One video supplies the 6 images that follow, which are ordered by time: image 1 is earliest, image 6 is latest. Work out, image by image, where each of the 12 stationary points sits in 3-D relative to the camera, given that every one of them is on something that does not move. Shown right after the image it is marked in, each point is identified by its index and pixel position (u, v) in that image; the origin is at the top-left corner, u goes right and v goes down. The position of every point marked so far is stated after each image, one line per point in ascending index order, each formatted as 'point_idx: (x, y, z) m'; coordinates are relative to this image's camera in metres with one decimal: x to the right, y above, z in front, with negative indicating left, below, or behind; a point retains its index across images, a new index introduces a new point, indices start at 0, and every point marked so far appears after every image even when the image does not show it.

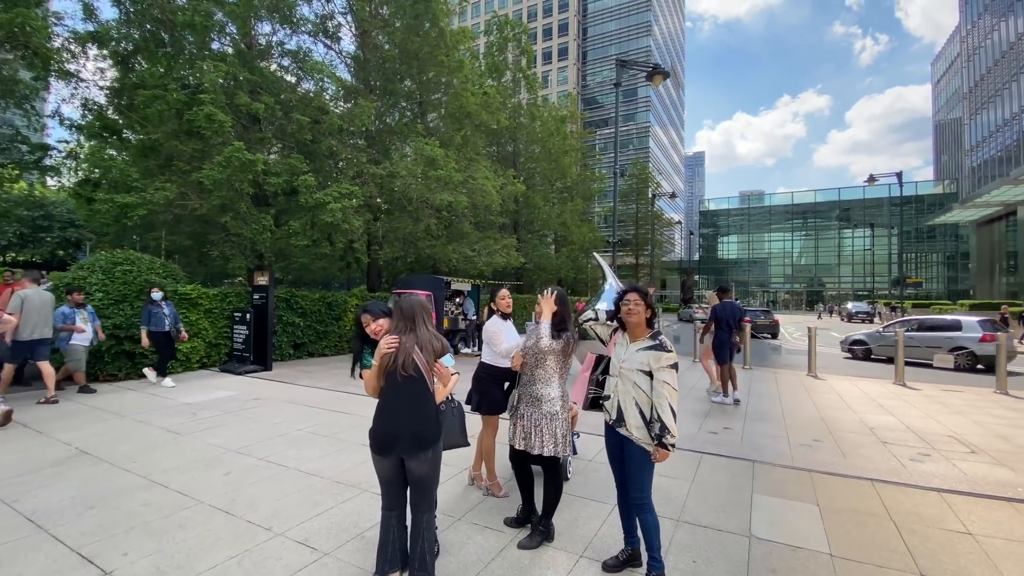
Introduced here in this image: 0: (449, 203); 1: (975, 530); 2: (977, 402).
0: (-2.0, +2.8, +15.5) m
1: (+4.0, -2.1, +4.0) m
2: (+9.4, -2.3, +9.5) m
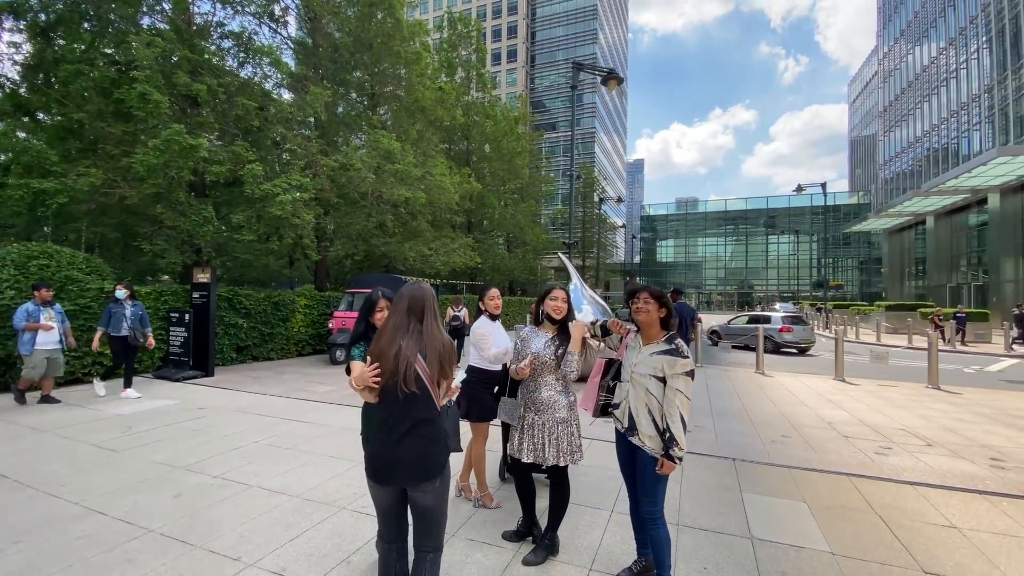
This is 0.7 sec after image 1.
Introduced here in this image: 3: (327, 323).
0: (-3.3, +2.8, +15.0) m
1: (+4.0, -2.1, +4.2) m
2: (+8.6, -2.3, +10.3) m
3: (-5.4, -1.0, +13.8) m
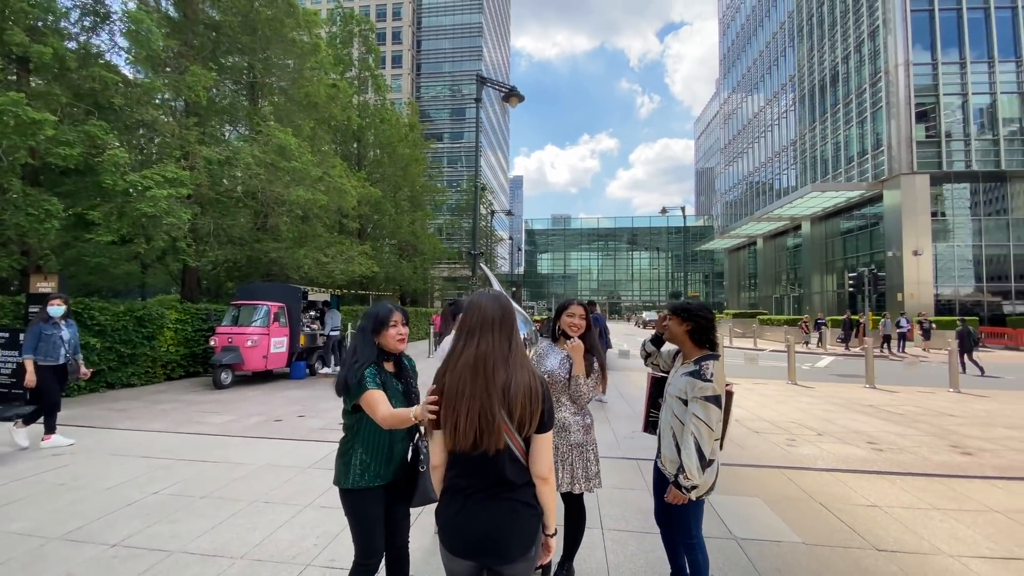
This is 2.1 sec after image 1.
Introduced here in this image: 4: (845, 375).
0: (-6.0, +2.5, +13.6) m
1: (+3.7, -2.2, +4.8) m
2: (+6.8, -2.6, +11.9) m
3: (-7.7, -1.3, +11.8) m
4: (+11.0, -2.9, +15.6) m
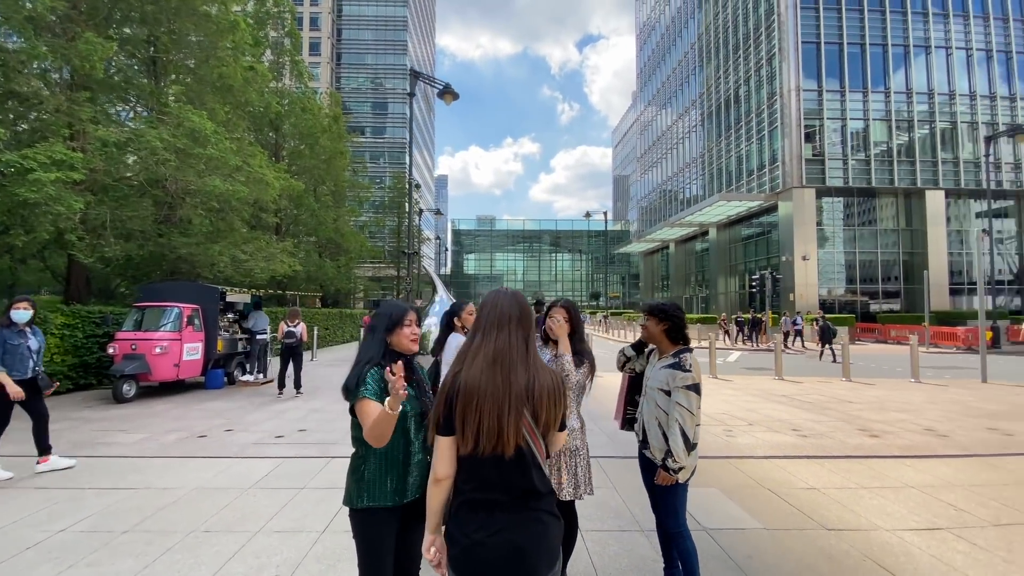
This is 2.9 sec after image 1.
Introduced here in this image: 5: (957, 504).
0: (-7.7, +2.5, +12.3) m
1: (+3.4, -2.2, +5.3) m
2: (+5.2, -2.6, +12.7) m
3: (-9.1, -1.3, +10.3) m
4: (+8.8, -2.9, +17.1) m
5: (+4.5, -2.2, +4.7) m
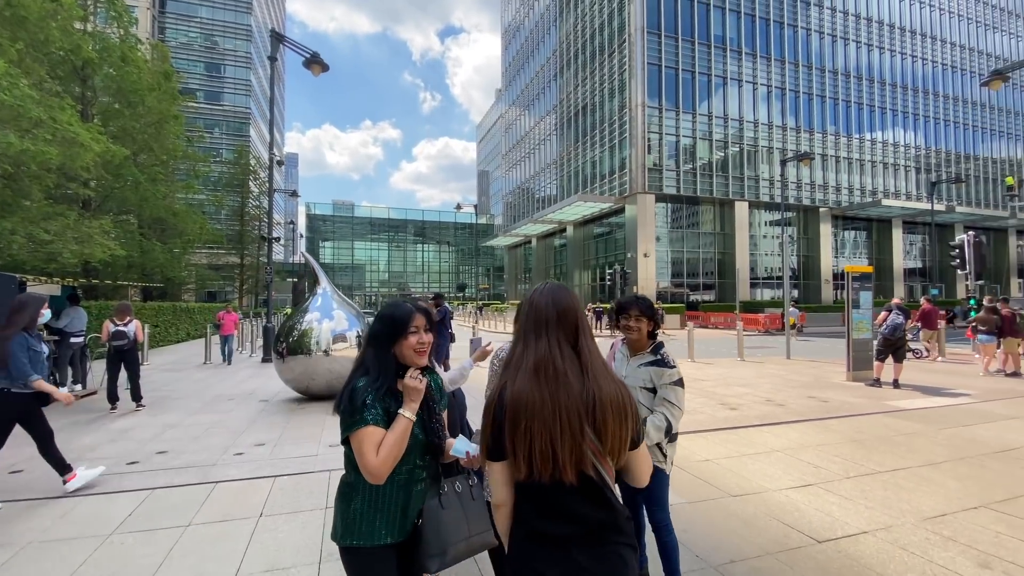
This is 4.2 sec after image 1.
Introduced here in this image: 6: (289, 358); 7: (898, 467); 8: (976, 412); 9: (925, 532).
0: (-10.1, +2.8, +9.5) m
1: (+2.5, -2.1, +5.9) m
2: (+2.1, -2.4, +13.6) m
3: (-10.9, -1.1, +7.2) m
4: (+4.3, -2.7, +18.8) m
5: (+3.7, -2.1, +5.7) m
6: (-4.3, -1.3, +9.1) m
7: (+4.6, -2.1, +5.6) m
8: (+8.2, -2.2, +8.3) m
9: (+3.4, -2.0, +3.9) m
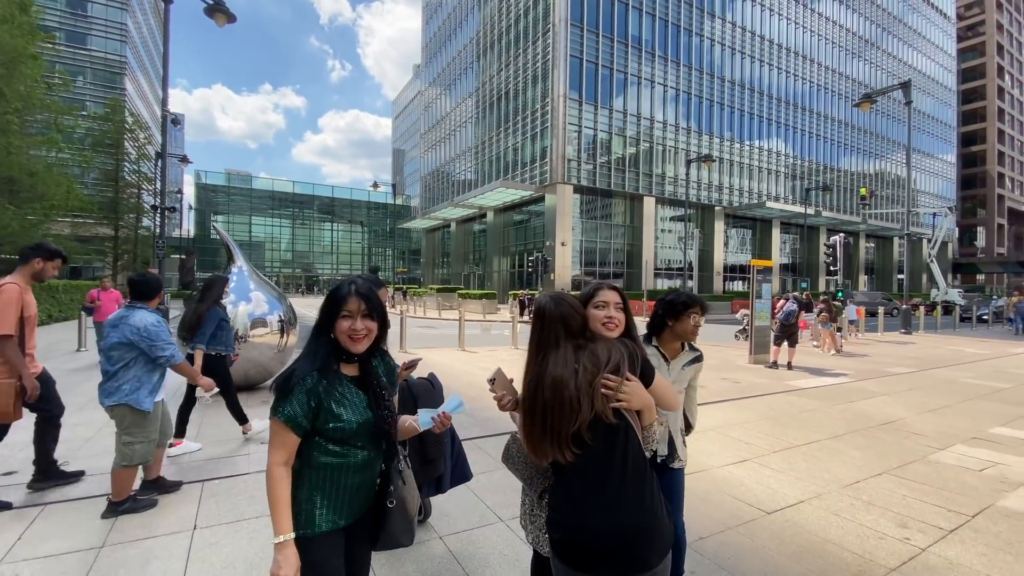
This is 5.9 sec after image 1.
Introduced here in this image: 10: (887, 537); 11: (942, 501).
0: (-11.1, +3.3, +7.2) m
1: (+1.8, -2.0, +6.2) m
2: (0.0, -2.0, +13.7) m
3: (-11.5, -0.6, +4.9) m
4: (+1.2, -2.1, +19.2) m
5: (+3.1, -2.0, +6.2) m
6: (-5.4, -1.0, +8.0) m
7: (+4.0, -2.0, +6.3) m
8: (+7.1, -2.1, +9.7) m
9: (+3.2, -2.0, +4.4) m
10: (+3.0, -2.0, +3.8) m
11: (+4.1, -2.0, +4.4) m
